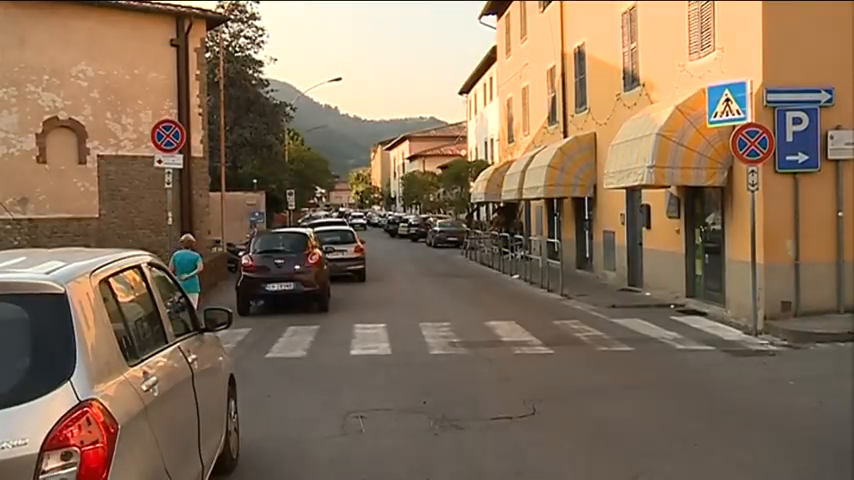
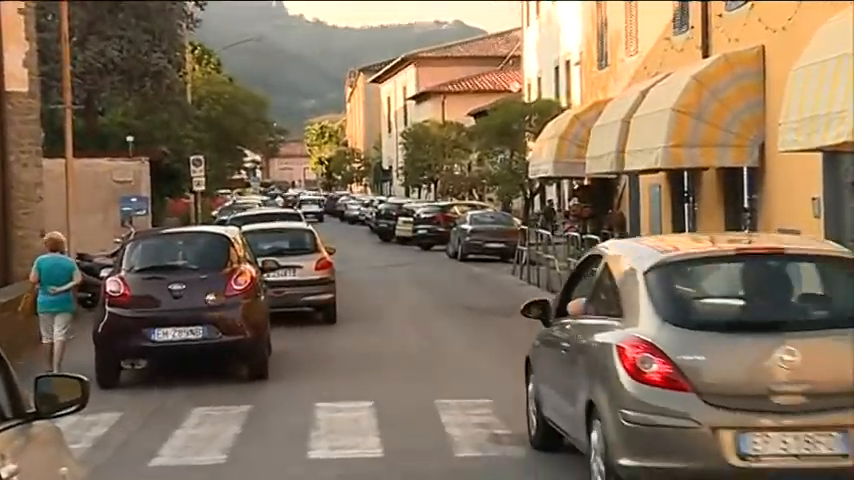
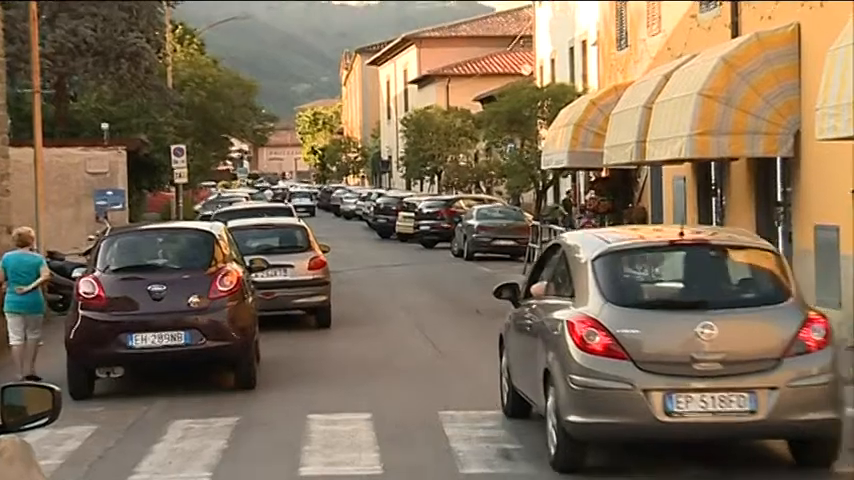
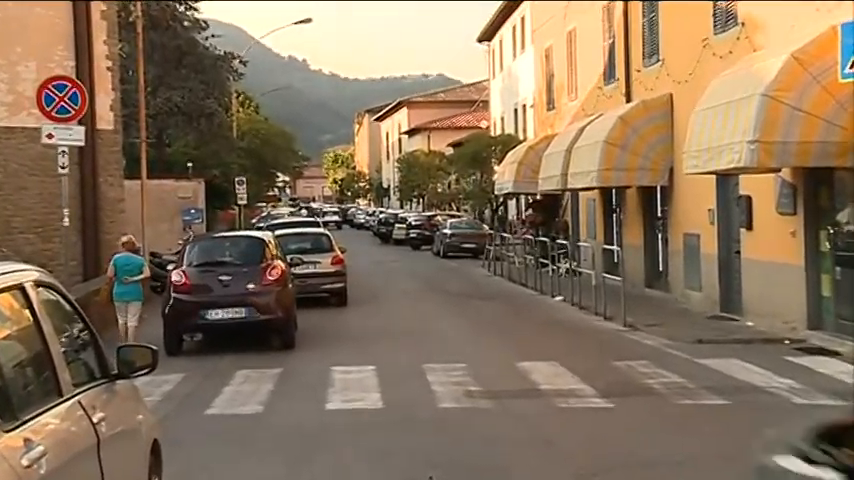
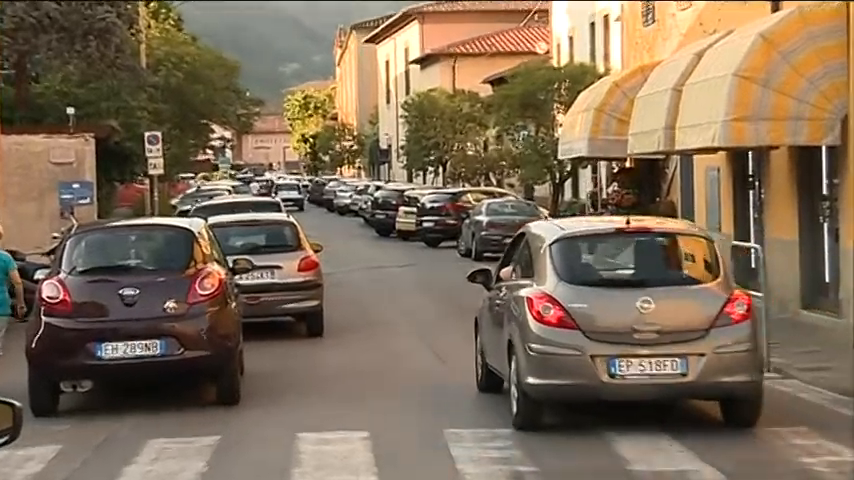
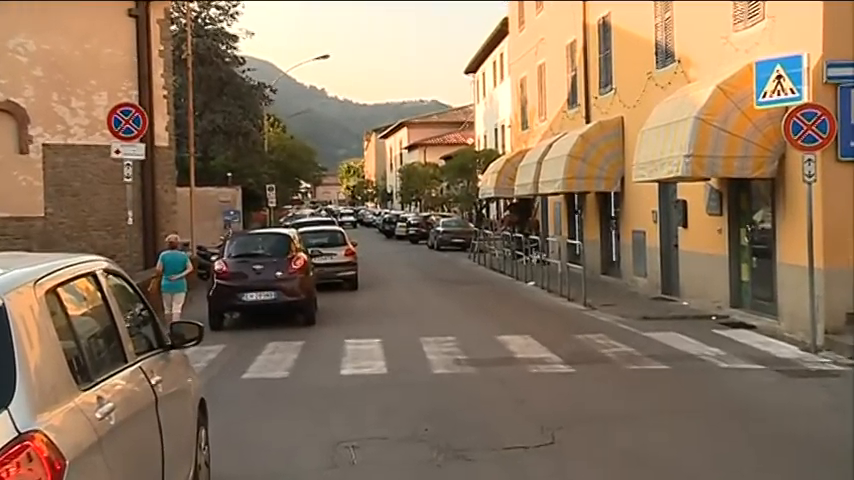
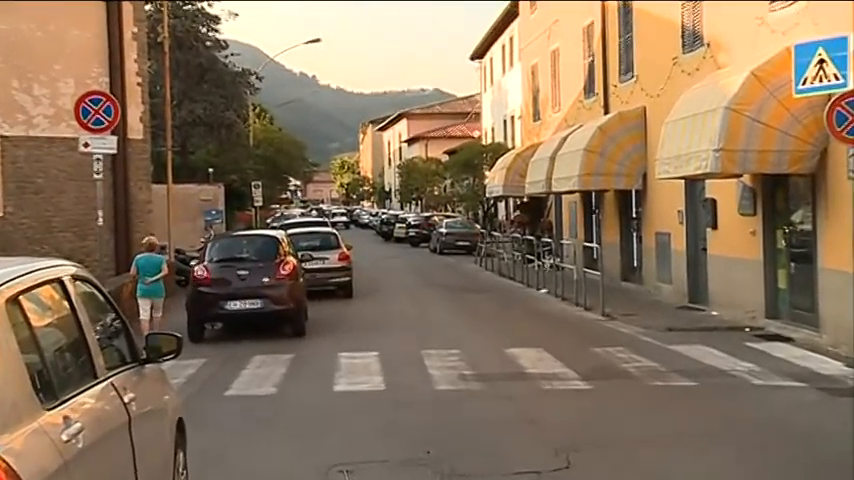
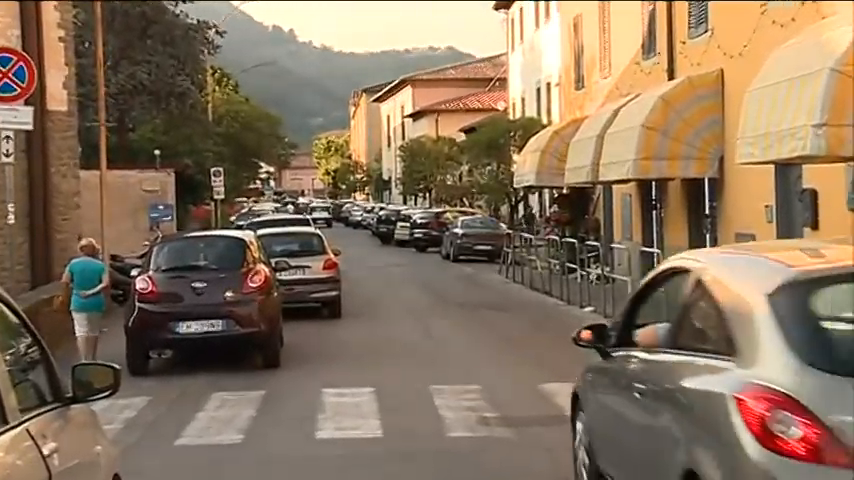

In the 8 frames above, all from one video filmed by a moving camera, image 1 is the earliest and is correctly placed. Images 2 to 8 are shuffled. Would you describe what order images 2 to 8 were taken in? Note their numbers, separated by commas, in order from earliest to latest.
6, 7, 4, 8, 2, 3, 5
